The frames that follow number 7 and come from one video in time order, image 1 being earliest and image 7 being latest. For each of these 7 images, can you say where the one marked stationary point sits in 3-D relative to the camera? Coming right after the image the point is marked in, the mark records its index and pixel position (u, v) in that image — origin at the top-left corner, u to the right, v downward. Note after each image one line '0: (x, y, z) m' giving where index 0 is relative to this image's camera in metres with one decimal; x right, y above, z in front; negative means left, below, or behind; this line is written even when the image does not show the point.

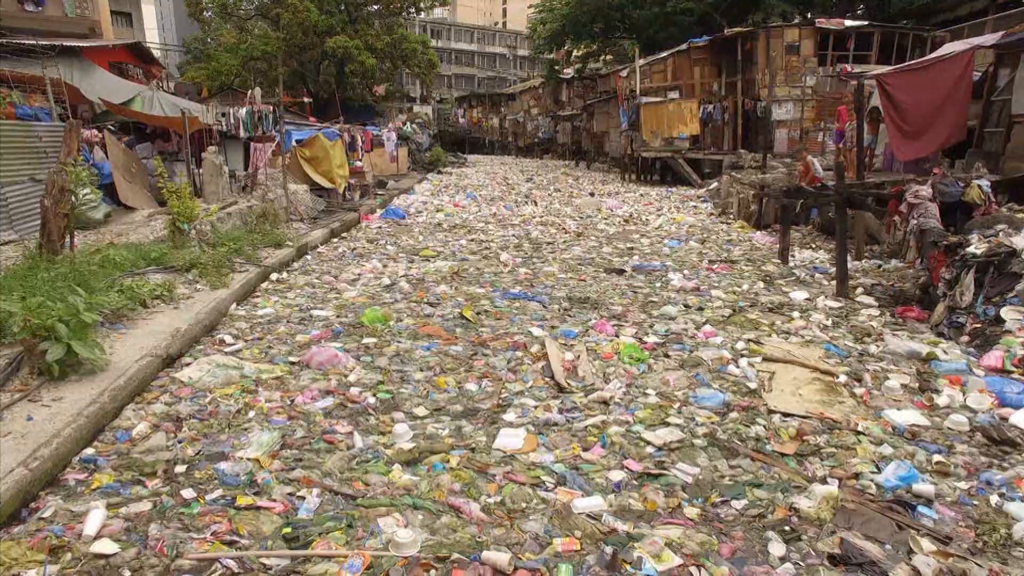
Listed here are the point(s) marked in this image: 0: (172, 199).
0: (-4.2, +1.1, +6.5) m
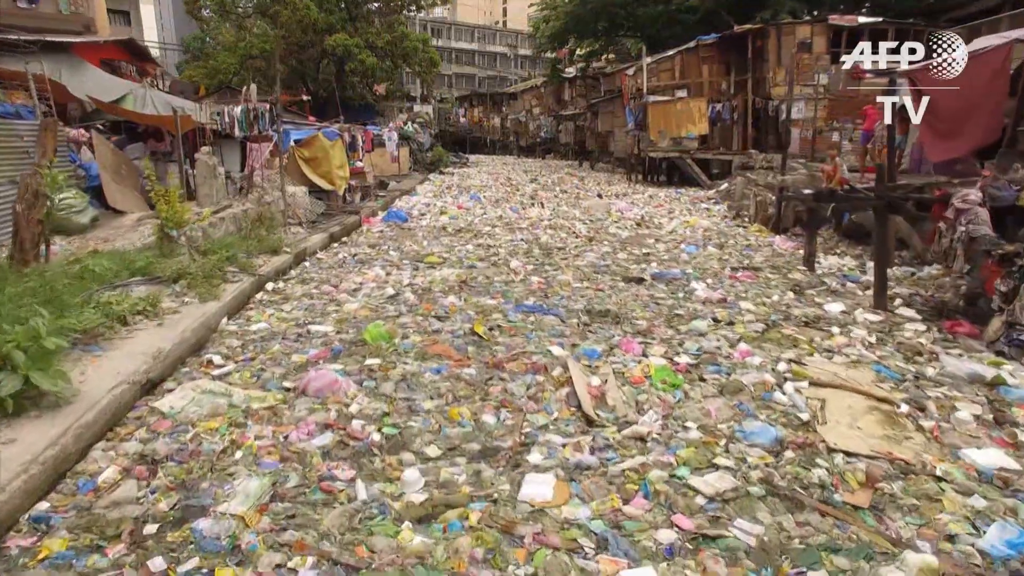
0: (-4.1, +1.0, +6.0) m
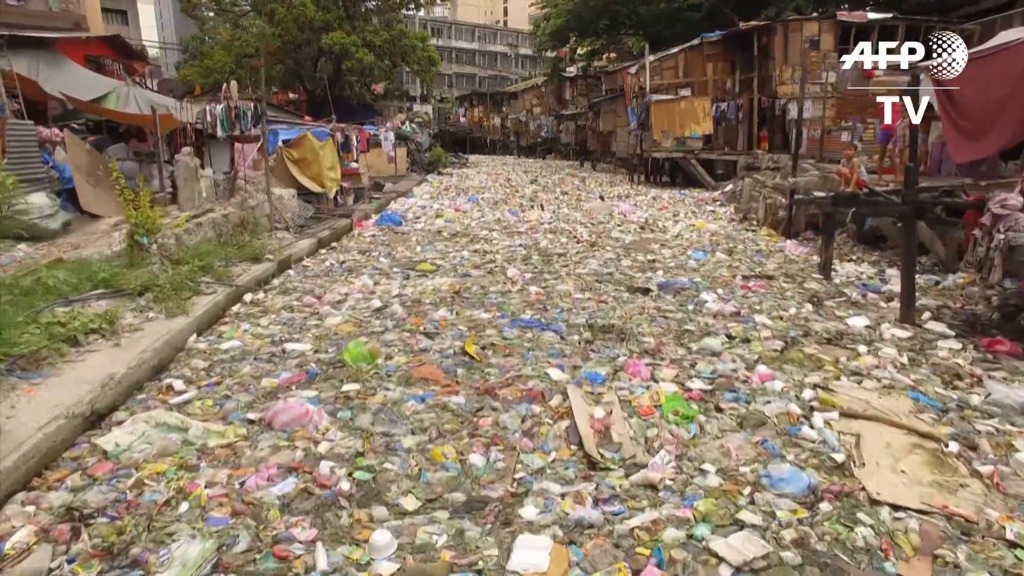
0: (-4.1, +0.9, +5.6) m
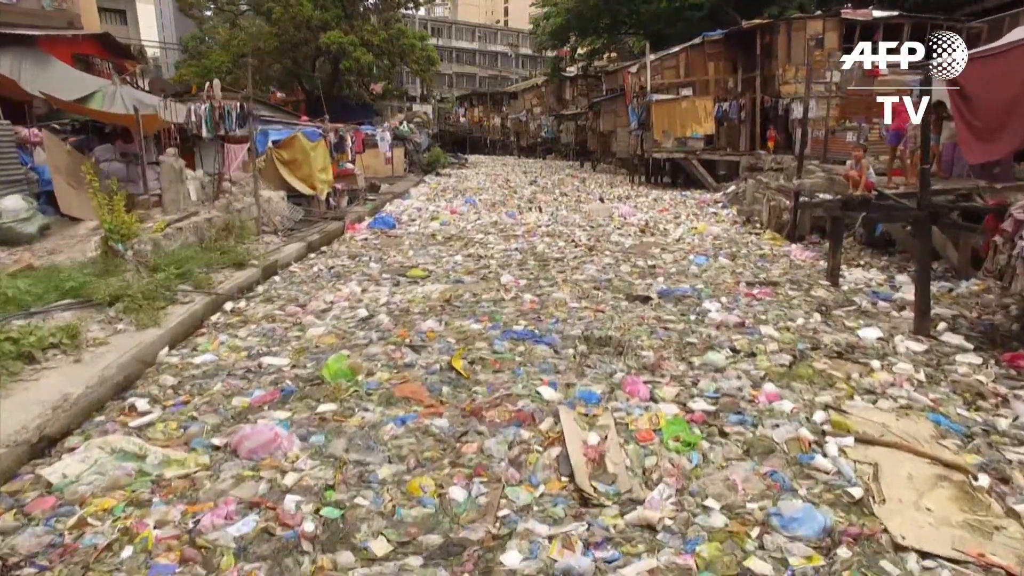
0: (-4.2, +0.8, +5.4) m
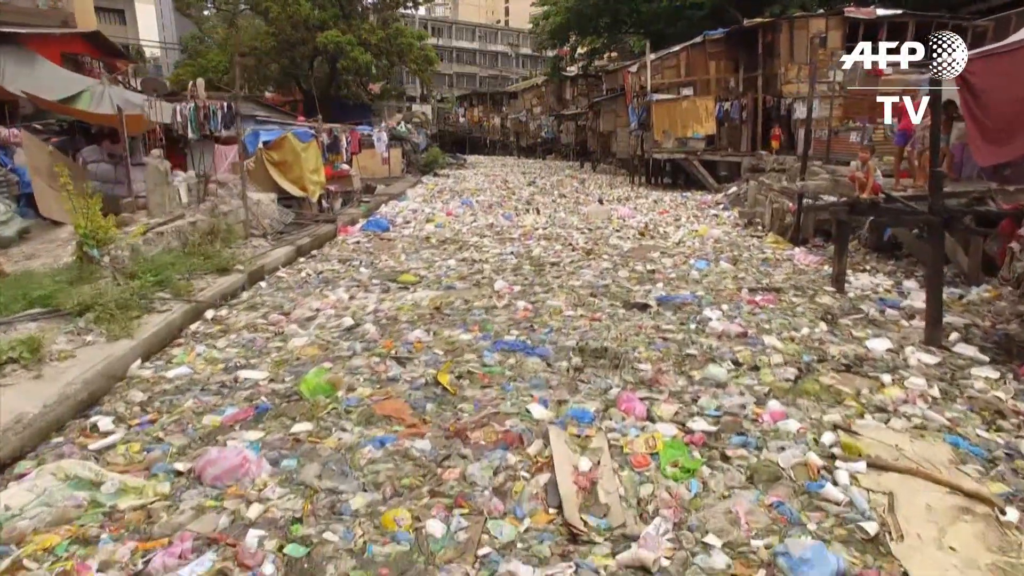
0: (-4.3, +0.7, +5.1) m
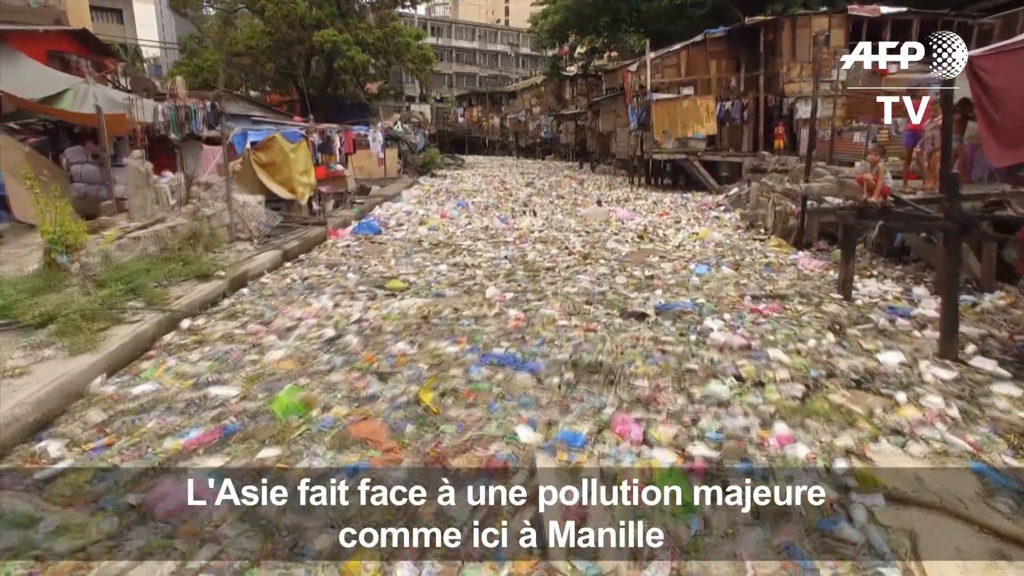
0: (-4.4, +0.6, +4.9) m
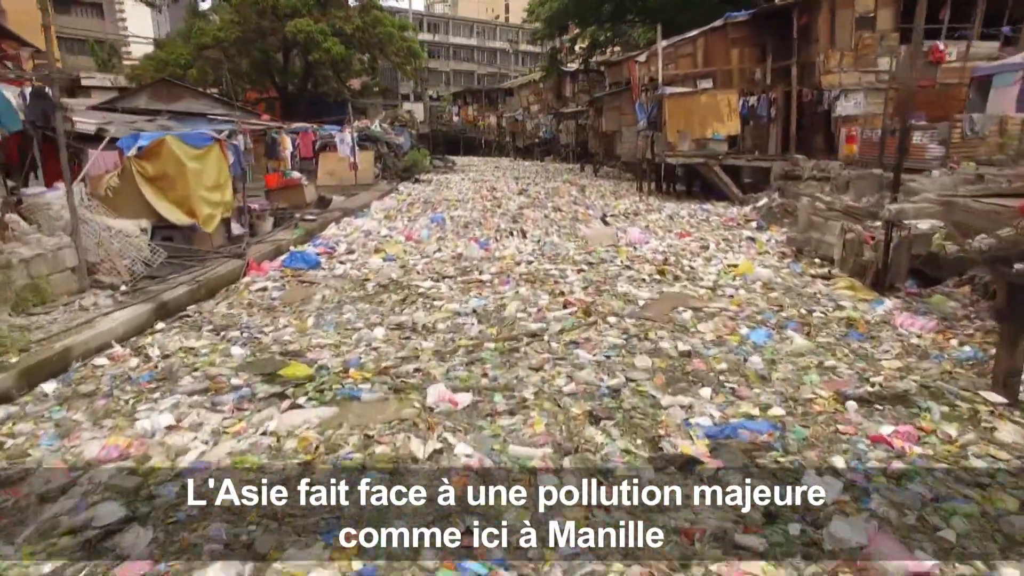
0: (-4.7, -0.1, +2.6) m
